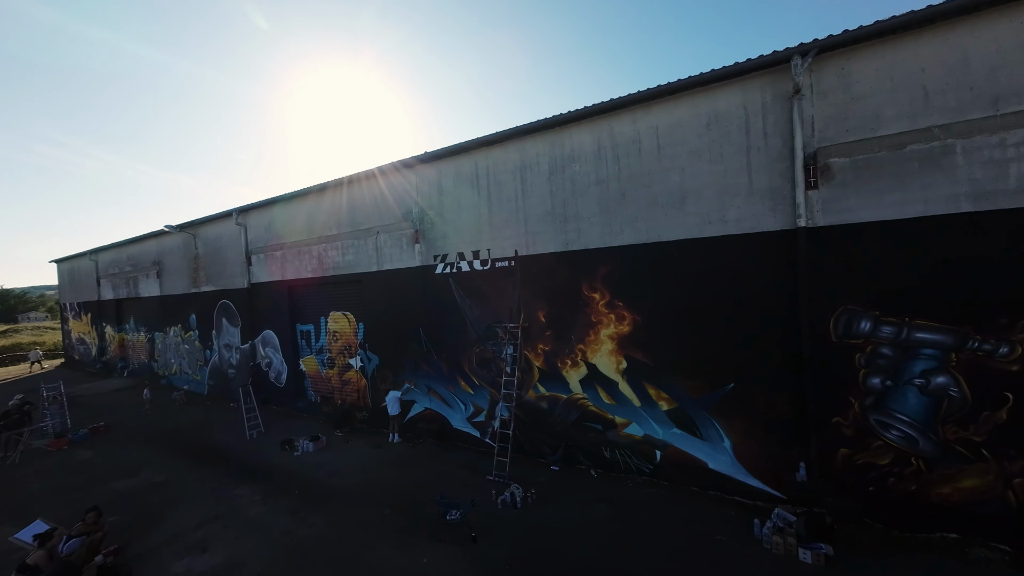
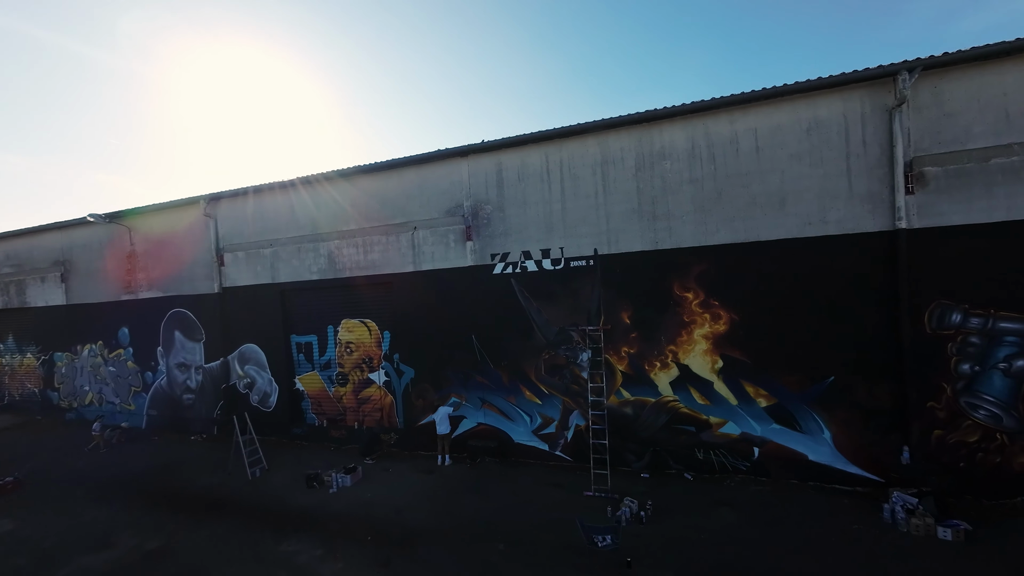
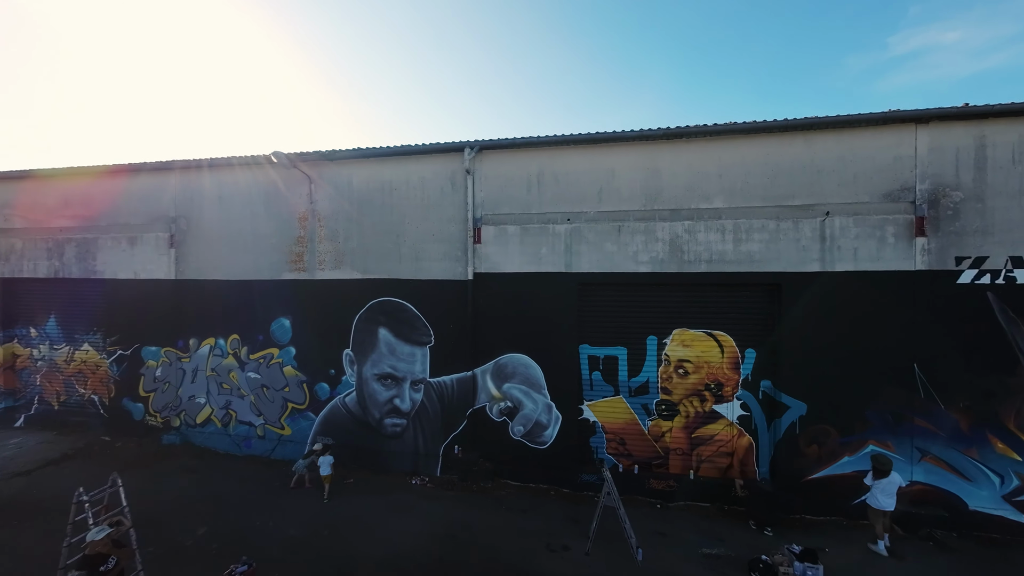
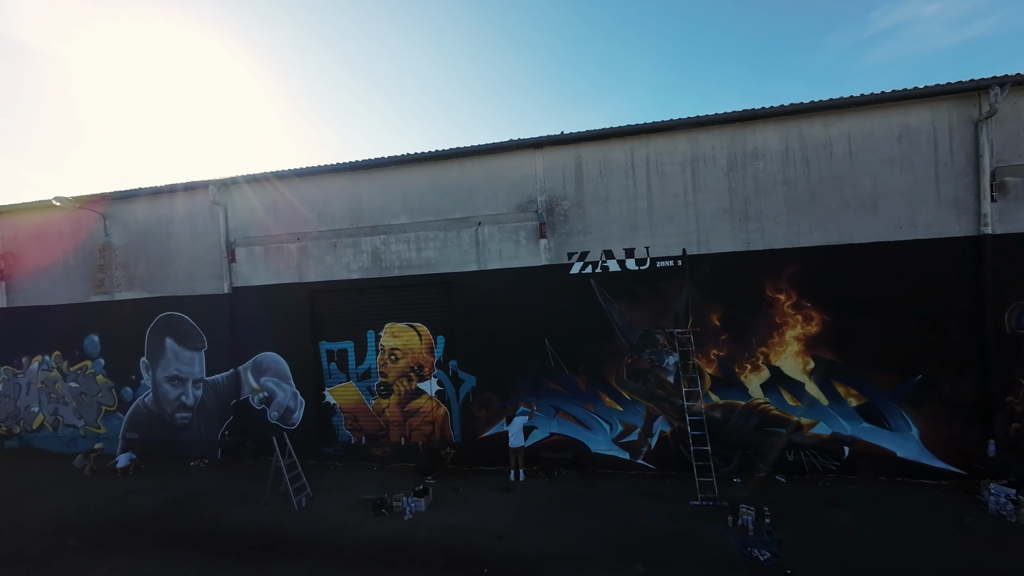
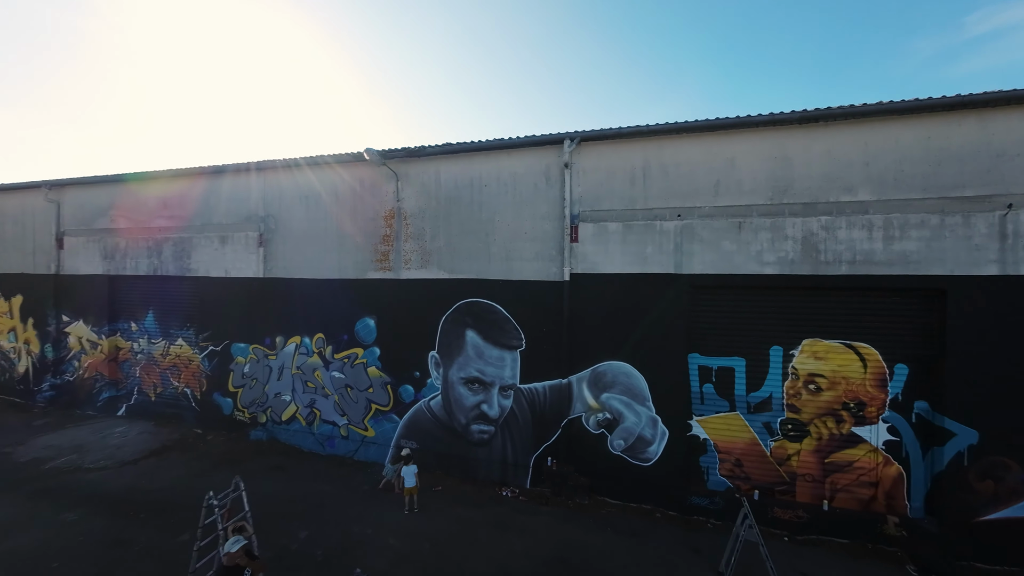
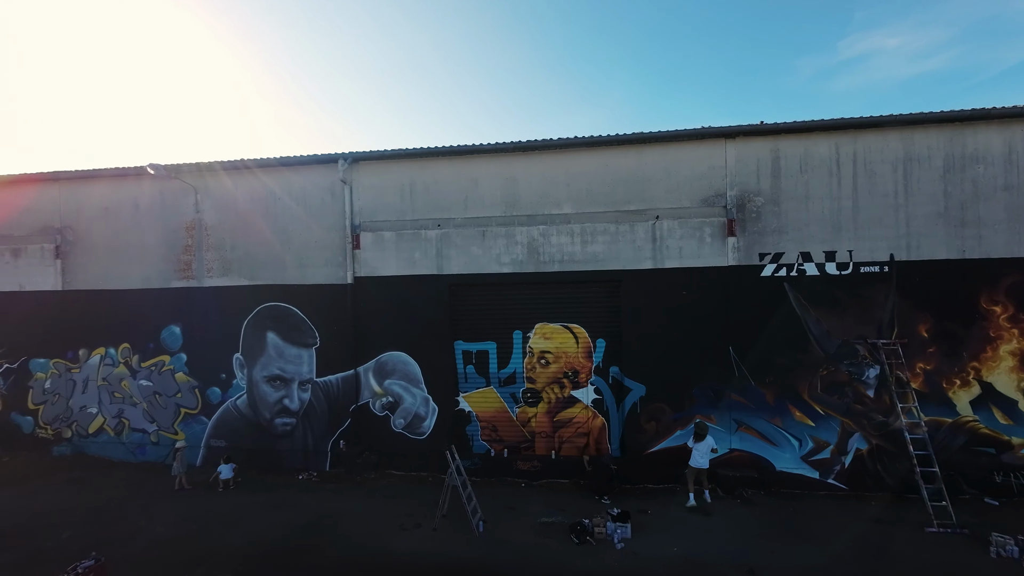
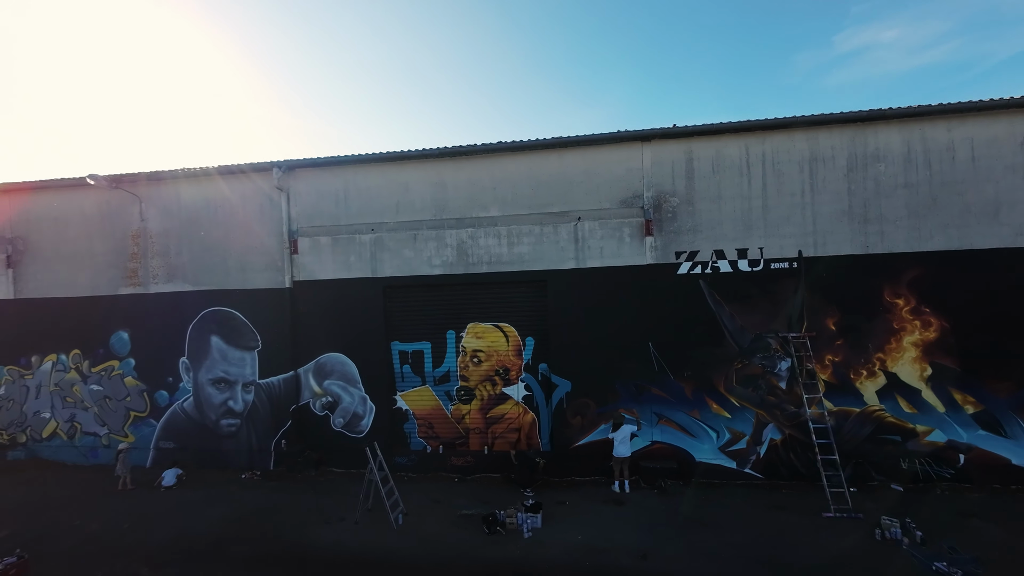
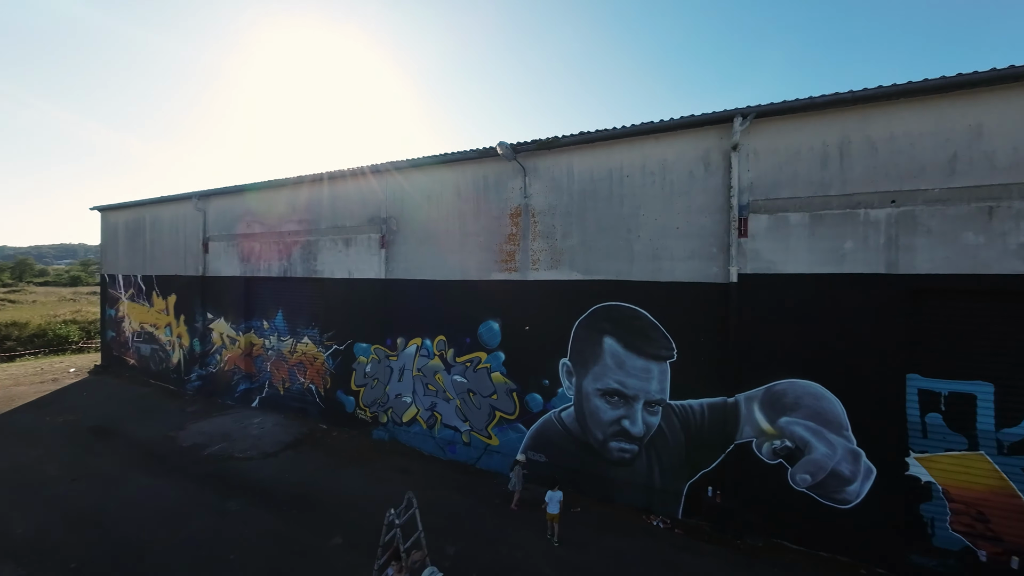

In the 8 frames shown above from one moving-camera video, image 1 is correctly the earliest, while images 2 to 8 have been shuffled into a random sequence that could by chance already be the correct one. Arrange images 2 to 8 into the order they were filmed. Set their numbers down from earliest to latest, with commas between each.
2, 4, 7, 6, 3, 5, 8
